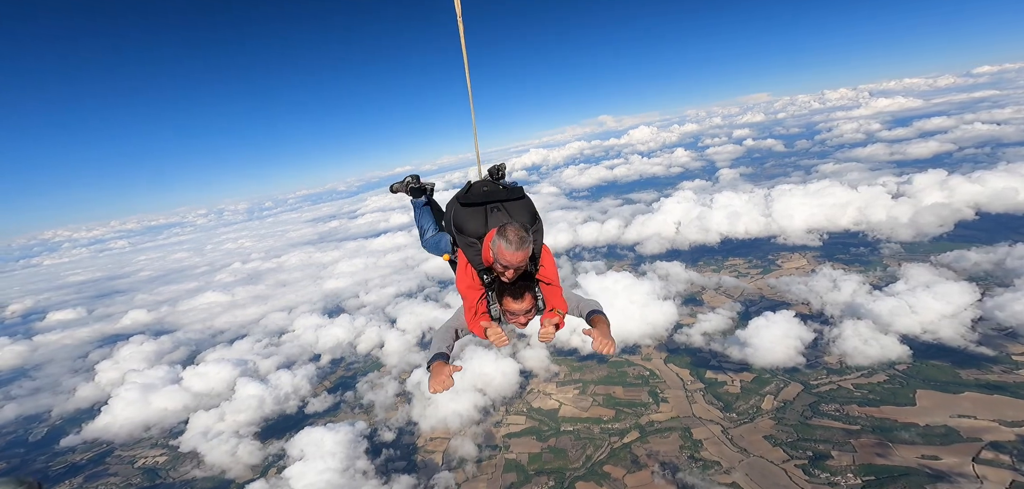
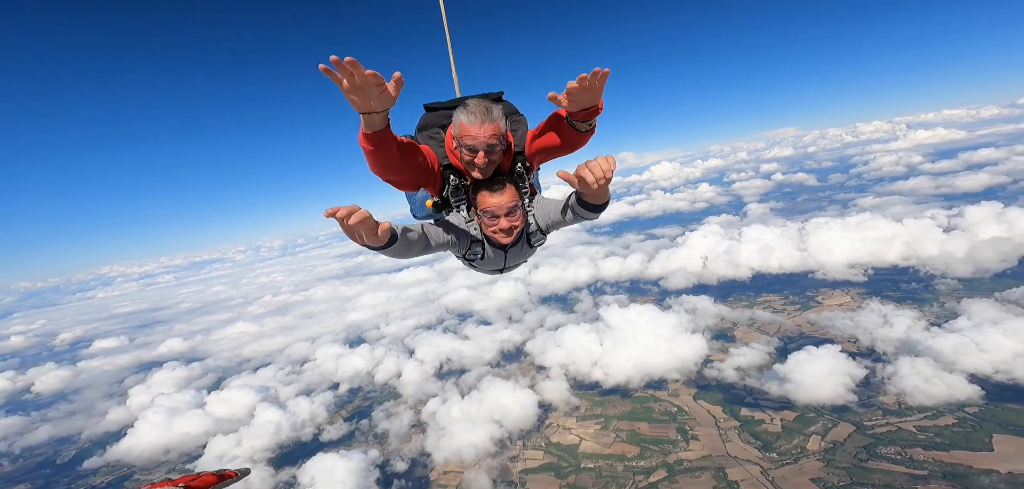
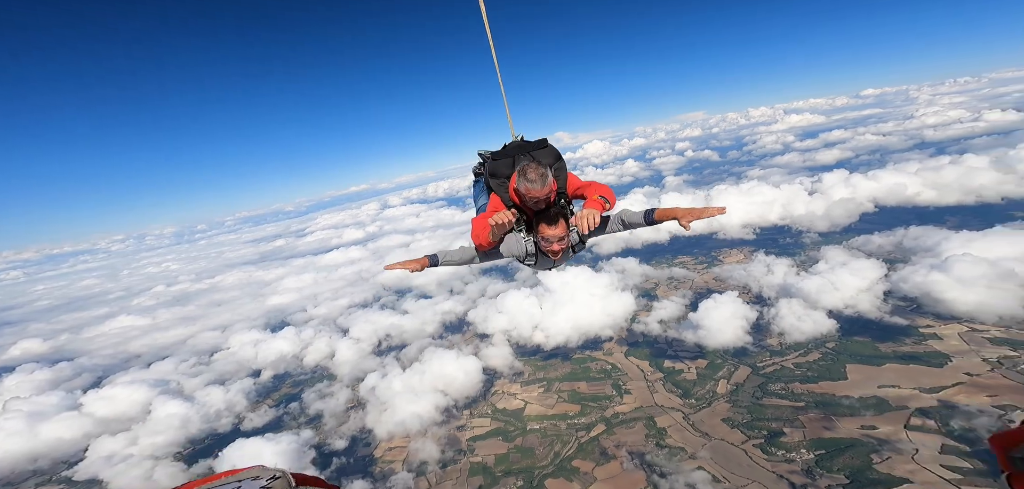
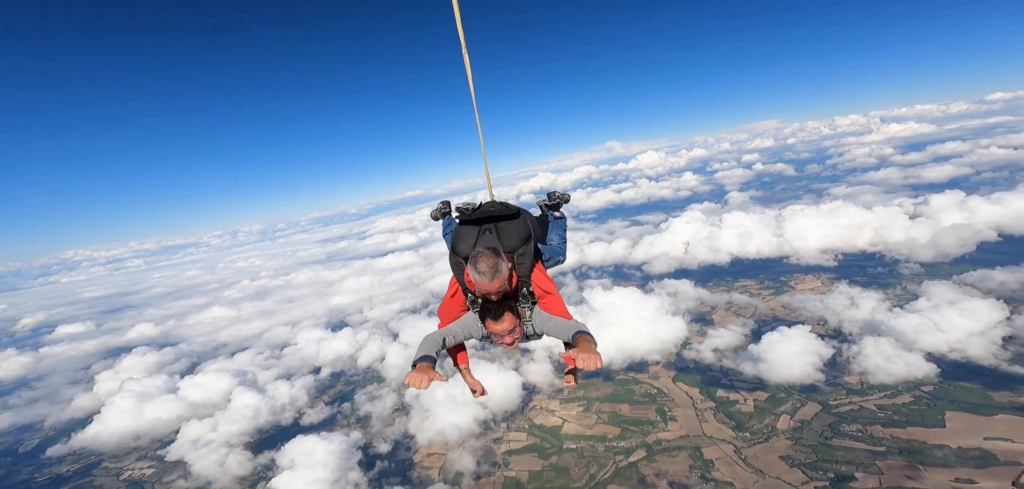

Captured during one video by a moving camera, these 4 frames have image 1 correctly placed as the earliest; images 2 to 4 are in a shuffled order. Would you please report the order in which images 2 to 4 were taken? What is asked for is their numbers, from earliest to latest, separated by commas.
2, 4, 3
